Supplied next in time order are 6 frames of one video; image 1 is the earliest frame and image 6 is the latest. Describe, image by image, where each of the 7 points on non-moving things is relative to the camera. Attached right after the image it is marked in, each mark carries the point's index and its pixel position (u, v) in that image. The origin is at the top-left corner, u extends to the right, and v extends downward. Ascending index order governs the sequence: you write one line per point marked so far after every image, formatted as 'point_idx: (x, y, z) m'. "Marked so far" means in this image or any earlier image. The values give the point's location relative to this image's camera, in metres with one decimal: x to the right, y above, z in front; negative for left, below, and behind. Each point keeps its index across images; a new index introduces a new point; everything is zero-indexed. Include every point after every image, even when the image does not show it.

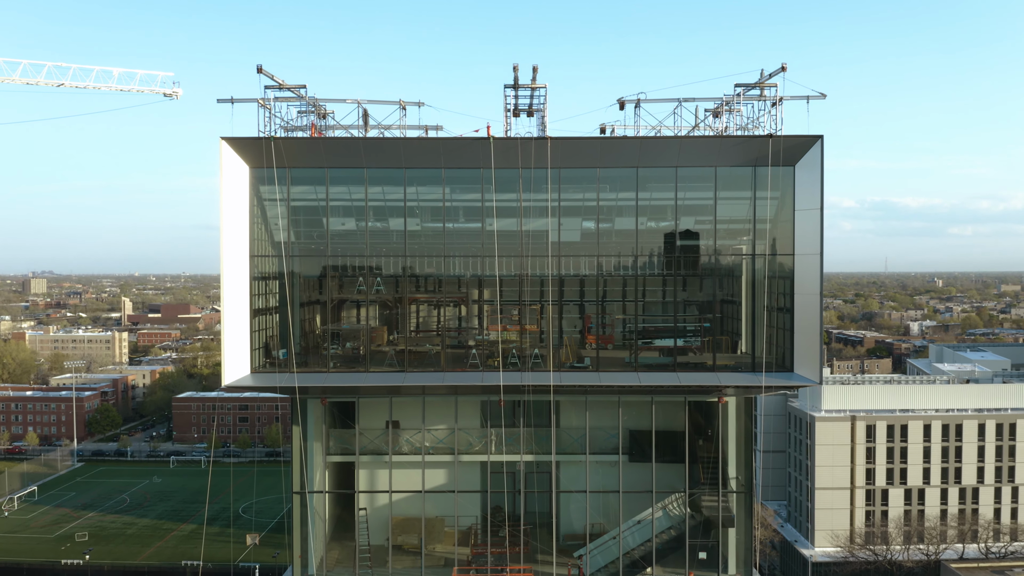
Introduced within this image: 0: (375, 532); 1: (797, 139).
0: (-1.8, -3.4, +10.0) m
1: (+3.4, +1.7, +9.3) m
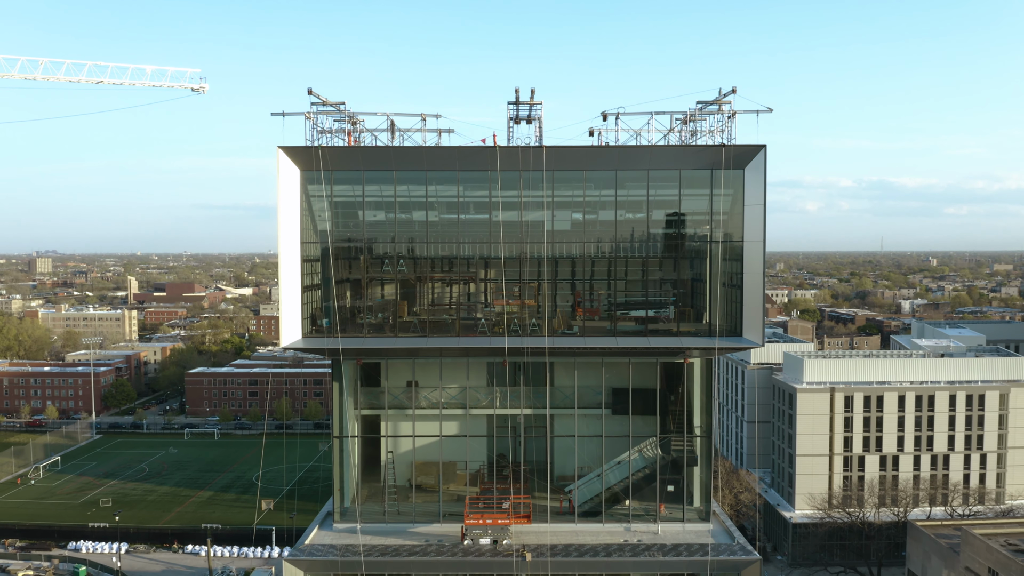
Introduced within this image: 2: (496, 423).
0: (-1.8, -3.0, +12.0) m
1: (+3.5, +2.0, +11.2) m
2: (-0.3, -2.2, +11.9) m
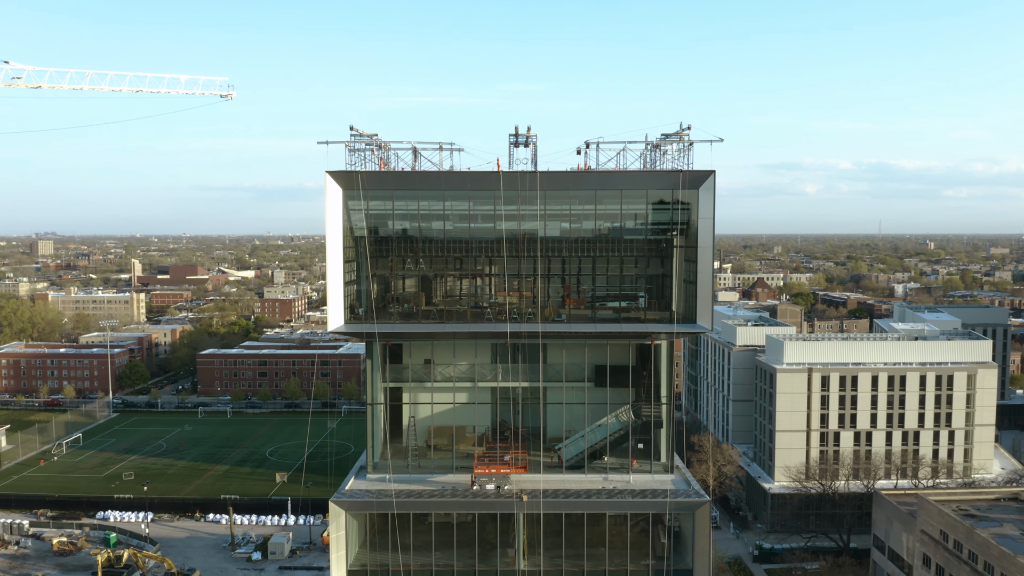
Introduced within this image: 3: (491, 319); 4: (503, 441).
0: (-1.8, -2.9, +14.7) m
1: (+3.5, +2.1, +13.8) m
2: (-0.3, -2.1, +14.5) m
3: (-0.4, -0.6, +14.3) m
4: (-0.2, -3.0, +14.5) m
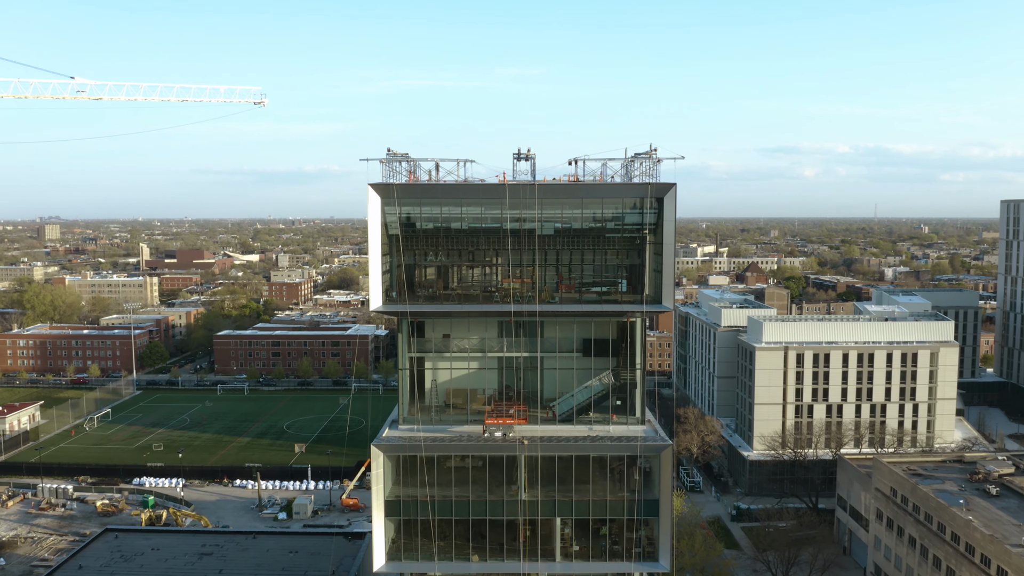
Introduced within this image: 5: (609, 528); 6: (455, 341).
0: (-1.8, -2.6, +18.2) m
1: (+3.5, +2.4, +17.2) m
2: (-0.2, -1.8, +18.1) m
3: (-0.3, -0.3, +17.8) m
4: (-0.1, -2.7, +18.1) m
5: (+2.3, -5.7, +17.4) m
6: (-1.4, -1.3, +18.1) m
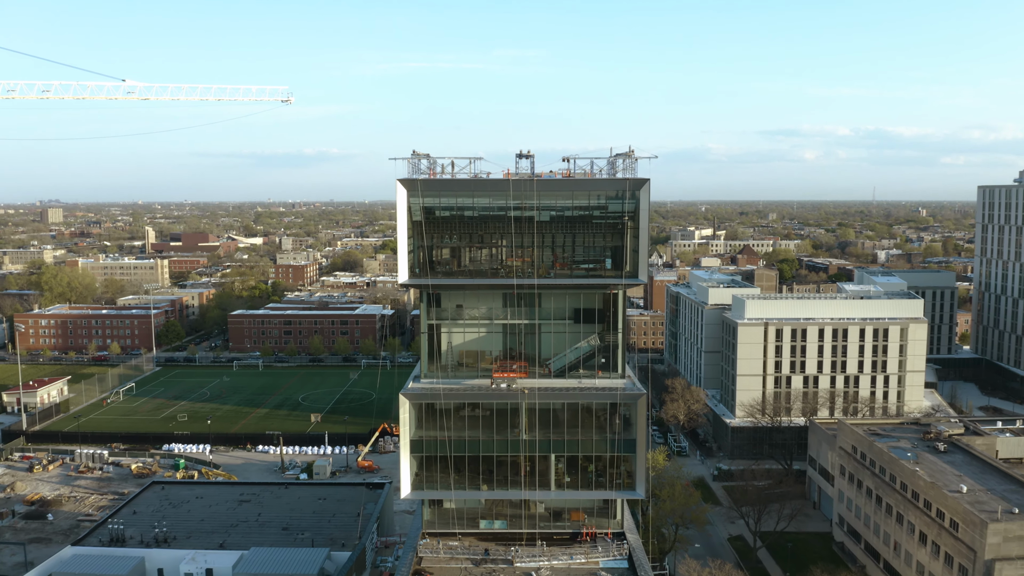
0: (-1.7, -2.0, +21.7) m
1: (+3.6, +3.0, +20.6) m
2: (-0.1, -1.1, +21.5) m
3: (-0.2, +0.3, +21.2) m
4: (0.0, -2.1, +21.6) m
5: (+2.4, -5.0, +21.0) m
6: (-1.3, -0.6, +21.5) m
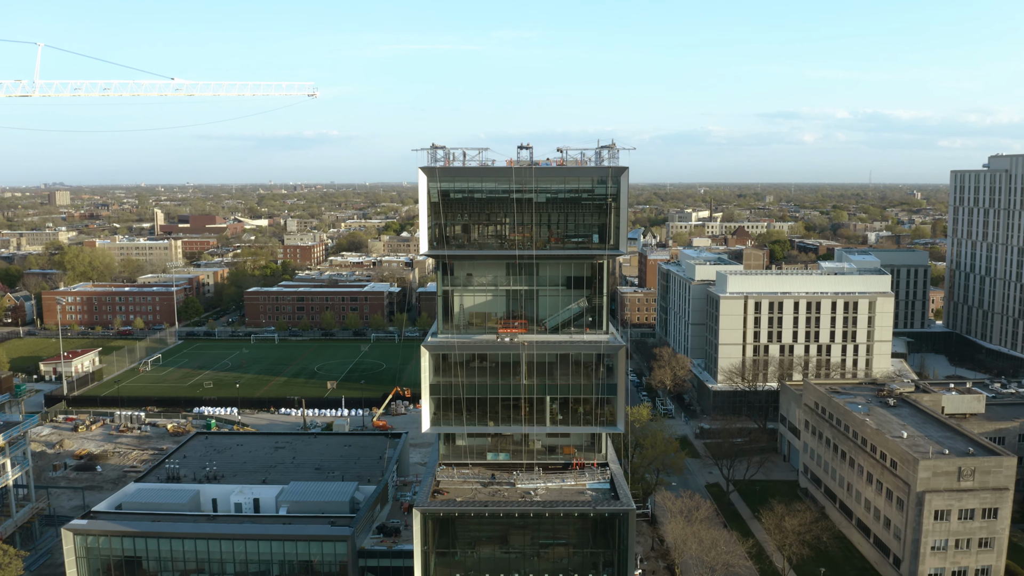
0: (-1.6, -1.0, +25.9) m
1: (+3.7, +4.0, +24.7) m
2: (-0.1, -0.1, +25.8) m
3: (-0.2, +1.4, +25.4) m
4: (0.0, -1.1, +25.8) m
5: (+2.4, -4.0, +25.3) m
6: (-1.2, +0.4, +25.7) m
